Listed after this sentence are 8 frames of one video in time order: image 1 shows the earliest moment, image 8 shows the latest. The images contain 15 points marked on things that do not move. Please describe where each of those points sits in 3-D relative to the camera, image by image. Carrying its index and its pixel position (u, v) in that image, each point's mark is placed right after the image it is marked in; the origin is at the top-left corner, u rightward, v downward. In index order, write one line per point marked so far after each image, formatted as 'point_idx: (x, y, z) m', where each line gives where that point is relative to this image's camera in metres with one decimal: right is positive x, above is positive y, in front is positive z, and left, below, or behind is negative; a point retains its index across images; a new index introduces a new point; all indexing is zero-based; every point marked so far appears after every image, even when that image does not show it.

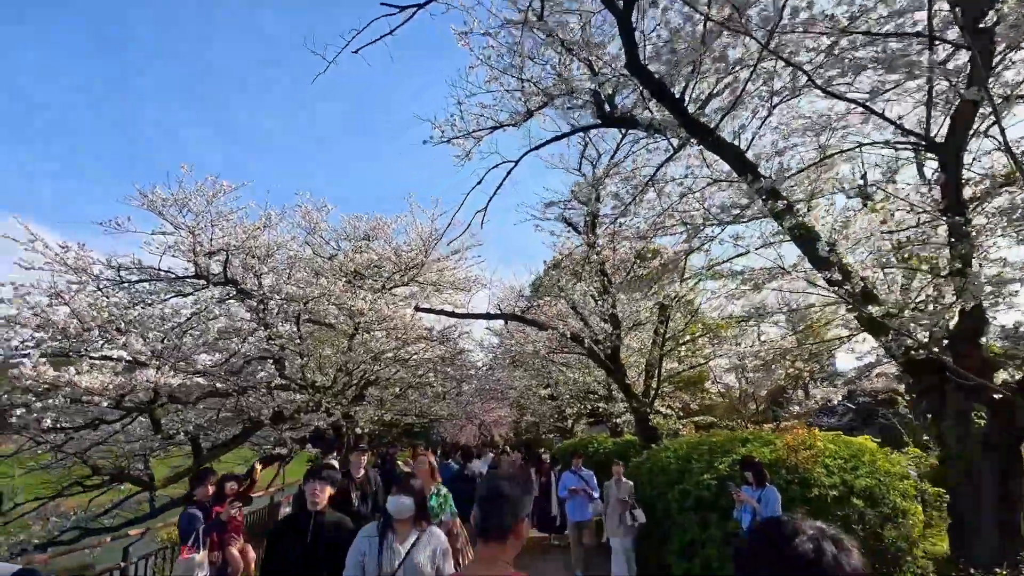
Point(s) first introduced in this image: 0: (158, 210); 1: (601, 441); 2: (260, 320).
0: (-5.4, +1.2, +8.1) m
1: (+1.8, -3.1, +10.6) m
2: (-4.0, -0.5, +8.6) m
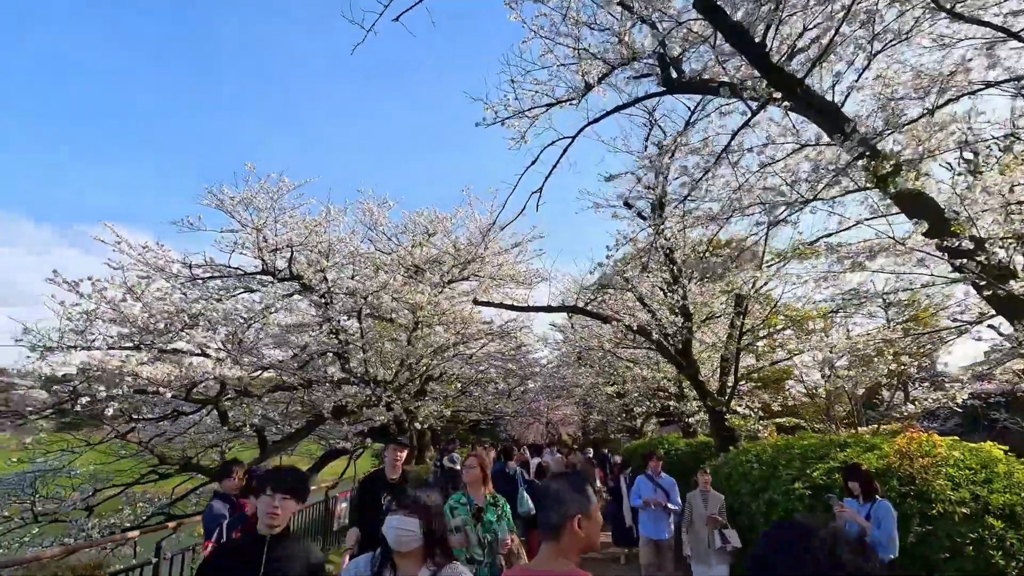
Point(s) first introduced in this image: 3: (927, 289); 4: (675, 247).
0: (-4.5, +1.2, +8.3) m
1: (+3.0, -2.9, +10.0) m
2: (-3.0, -0.4, +8.6) m
3: (+4.0, 0.0, +5.1) m
4: (+2.5, +0.6, +8.2) m
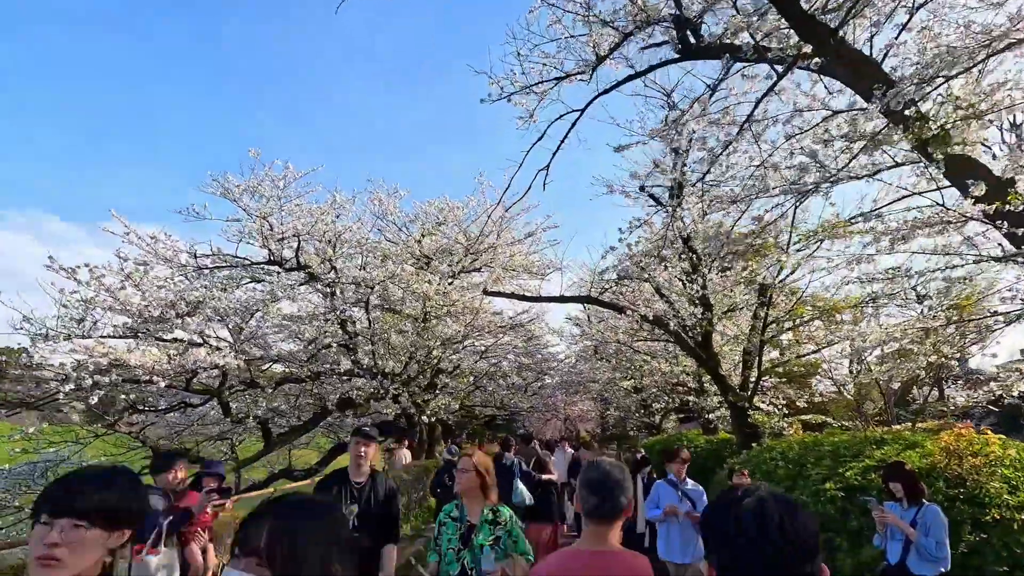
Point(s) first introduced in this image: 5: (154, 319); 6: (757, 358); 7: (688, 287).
0: (-4.3, +1.4, +8.2) m
1: (+3.2, -2.7, +9.6) m
2: (-2.9, -0.3, +8.4) m
3: (+4.0, +0.1, +4.7) m
4: (+2.7, +0.8, +7.8) m
5: (-4.8, -0.4, +7.1) m
6: (+3.9, -1.1, +8.4) m
7: (+2.8, 0.0, +8.6) m
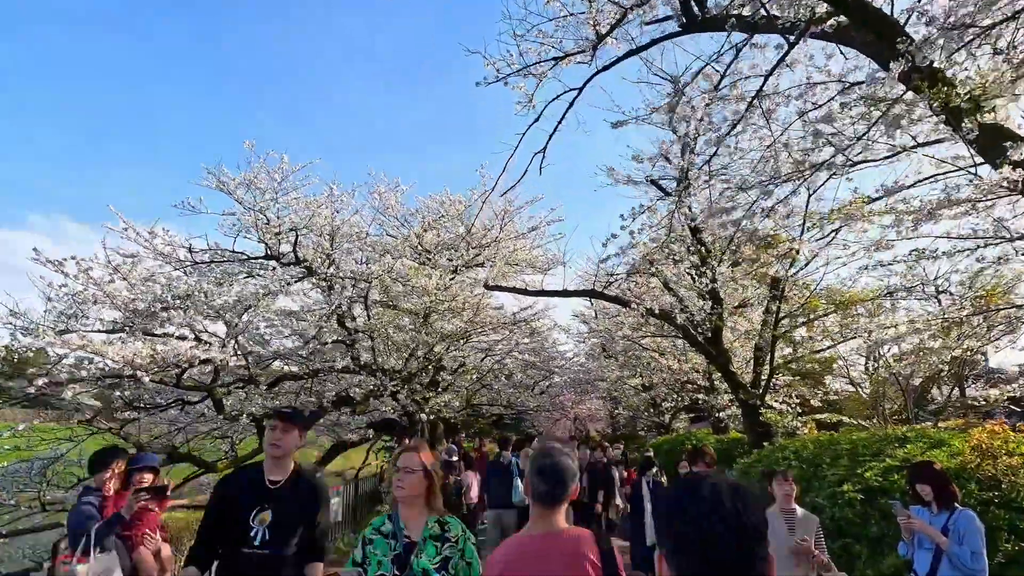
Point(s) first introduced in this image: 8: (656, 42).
0: (-4.3, +1.5, +8.0) m
1: (+3.3, -2.6, +9.3) m
2: (-2.8, -0.2, +8.2) m
3: (+4.0, +0.2, +4.3) m
4: (+2.7, +0.9, +7.5) m
5: (-4.8, -0.3, +6.9) m
6: (+3.9, -1.0, +8.0) m
7: (+2.9, +0.1, +8.3) m
8: (+1.2, +2.0, +4.4) m
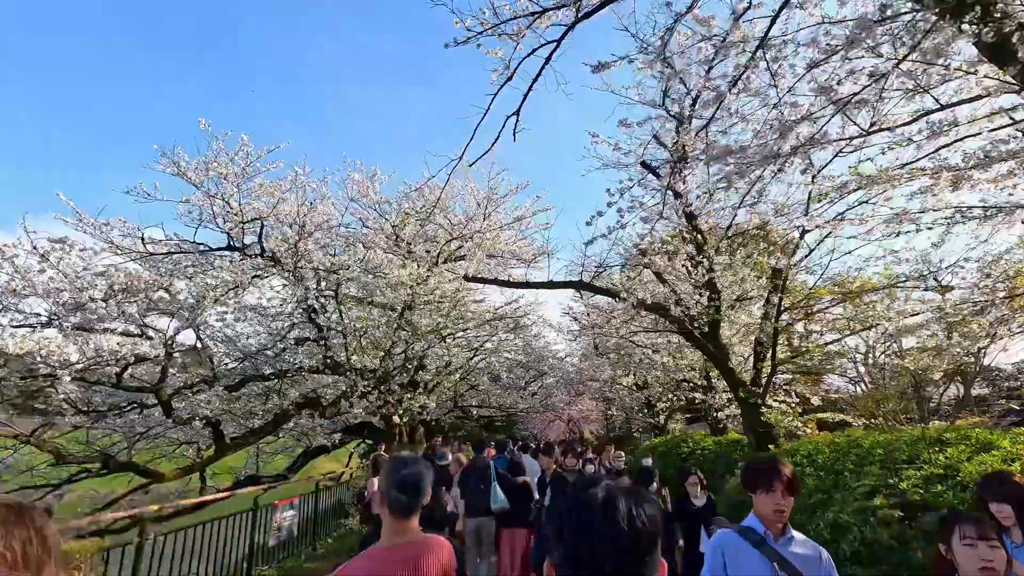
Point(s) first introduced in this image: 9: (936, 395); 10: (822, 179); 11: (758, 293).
0: (-4.5, +1.5, +7.4) m
1: (+3.0, -2.5, +8.7) m
2: (-3.1, -0.1, +7.6) m
3: (+3.8, +0.4, +3.8) m
4: (+2.4, +1.0, +6.9) m
5: (-5.1, -0.2, +6.3) m
6: (+3.6, -0.9, +7.5) m
7: (+2.6, +0.2, +7.8) m
8: (+1.0, +2.2, +3.8) m
9: (+6.2, -1.6, +7.8) m
10: (+2.6, +0.9, +4.5) m
11: (+3.6, -0.1, +7.7) m
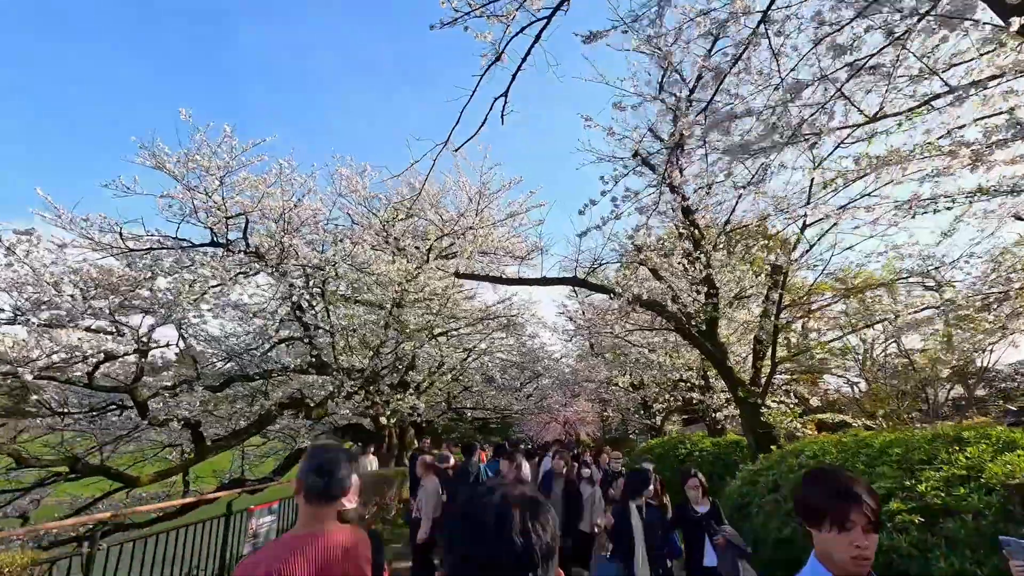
0: (-4.7, +1.6, +7.1) m
1: (+2.9, -2.5, +8.5) m
2: (-3.2, 0.0, +7.4) m
3: (+3.7, +0.5, +3.6) m
4: (+2.3, +1.1, +6.7) m
5: (-5.2, -0.2, +6.1) m
6: (+3.5, -0.8, +7.3) m
7: (+2.5, +0.3, +7.5) m
8: (+0.9, +2.2, +3.6) m
9: (+6.1, -1.5, +7.6) m
10: (+2.5, +1.0, +4.3) m
11: (+3.5, 0.0, +7.5) m
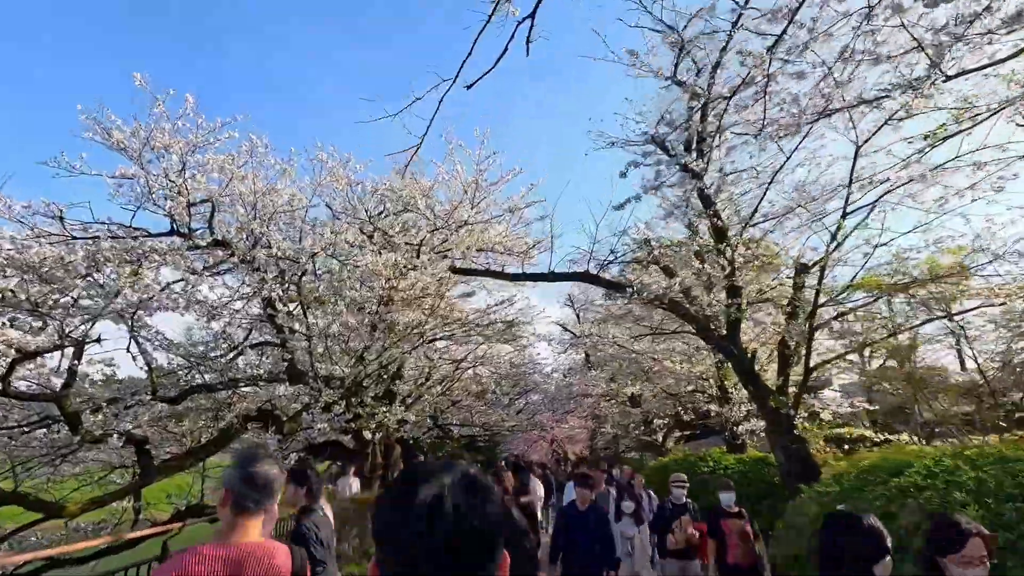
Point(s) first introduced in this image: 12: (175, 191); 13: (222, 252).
0: (-4.6, +1.7, +6.2) m
1: (+2.9, -2.5, +7.7) m
2: (-3.2, 0.0, +6.5) m
3: (+3.8, +0.6, +2.9) m
4: (+2.4, +1.1, +6.0) m
5: (-5.1, -0.1, +5.0) m
6: (+3.6, -0.8, +6.5) m
7: (+2.5, +0.3, +6.8) m
8: (+1.0, +2.4, +2.9) m
9: (+6.1, -1.5, +6.9) m
10: (+2.7, +1.1, +3.6) m
11: (+3.5, 0.0, +6.8) m
12: (-4.0, +1.2, +6.3) m
13: (-3.6, +0.5, +6.4) m
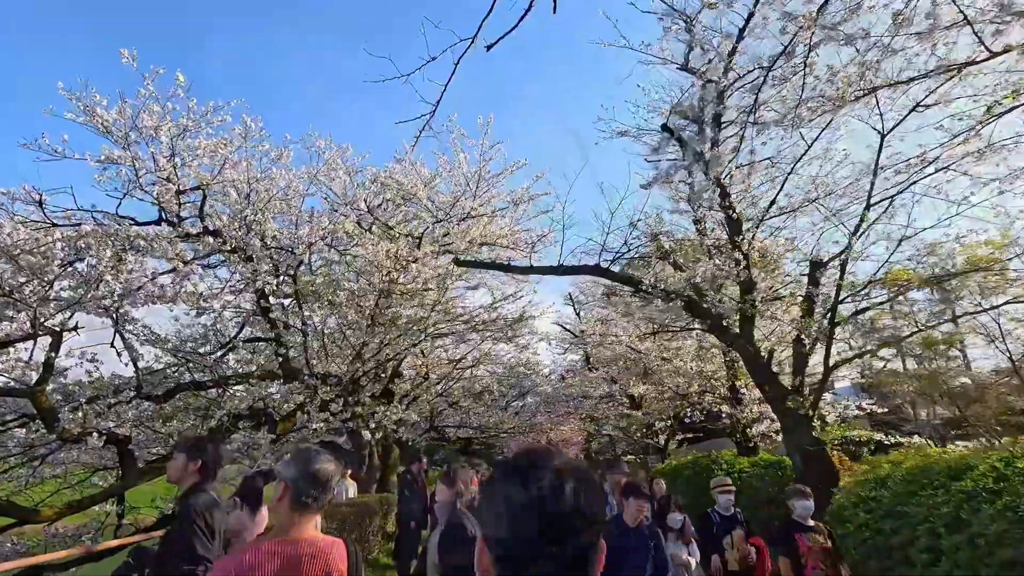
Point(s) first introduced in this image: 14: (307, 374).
0: (-4.5, +1.8, +5.9) m
1: (+3.0, -2.4, +7.4) m
2: (-3.1, +0.1, +6.1) m
3: (+4.0, +0.7, +2.7) m
4: (+2.5, +1.2, +5.8) m
5: (-5.0, 0.0, +4.7) m
6: (+3.6, -0.7, +6.3) m
7: (+2.6, +0.4, +6.6) m
8: (+1.2, +2.5, +2.7) m
9: (+6.2, -1.5, +6.7) m
10: (+2.8, +1.2, +3.3) m
11: (+3.6, 0.0, +6.6) m
12: (-3.9, +1.3, +6.0) m
13: (-3.5, +0.6, +6.1) m
14: (-2.4, -1.0, +6.3) m
